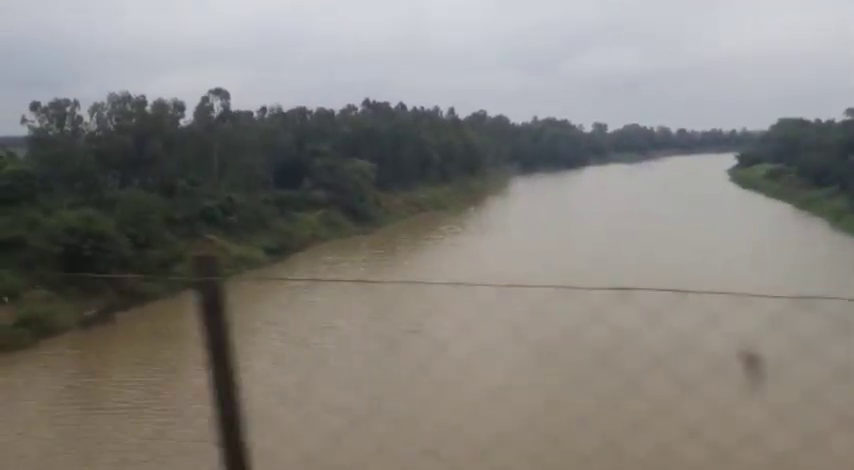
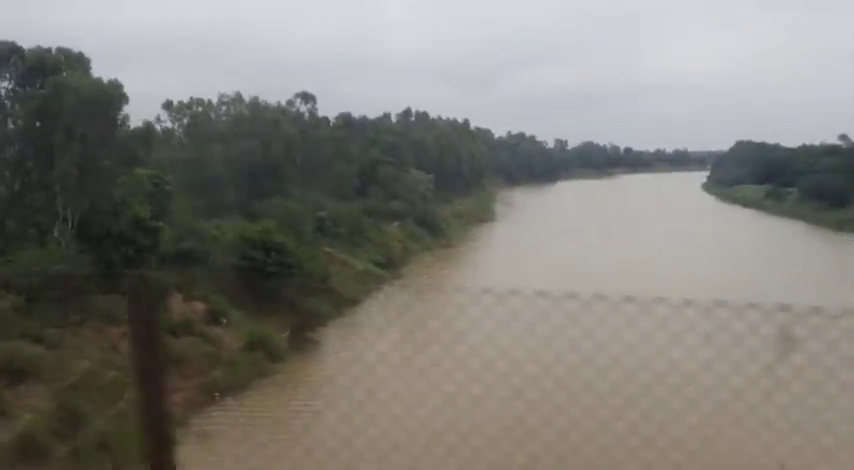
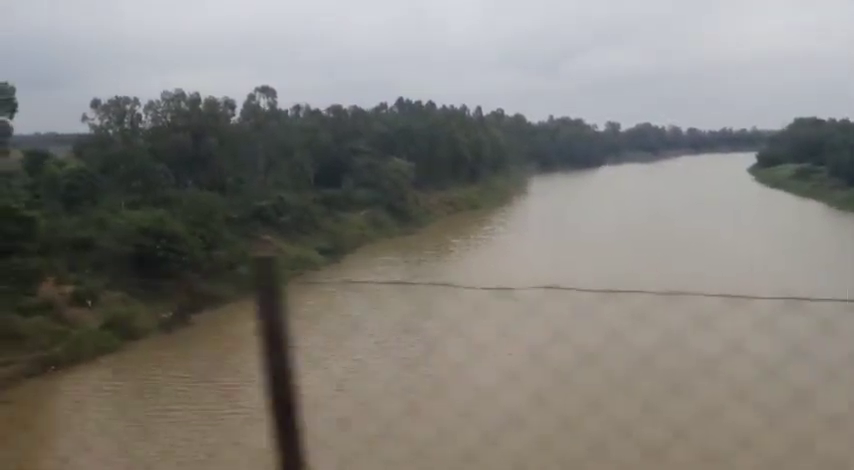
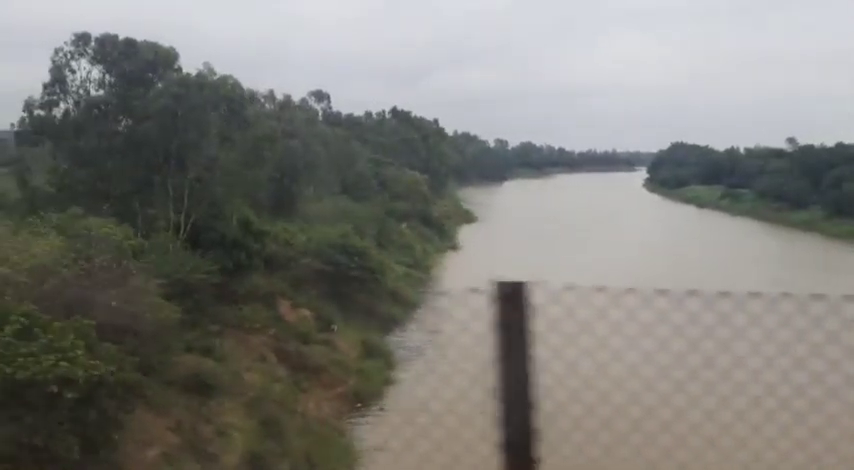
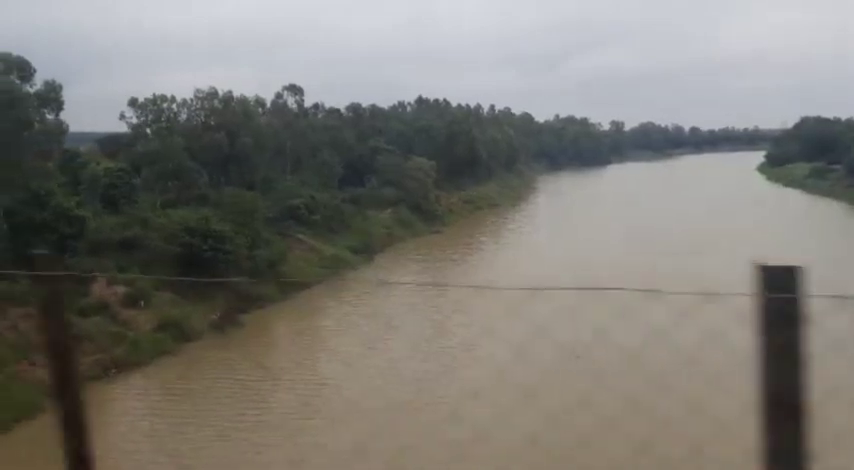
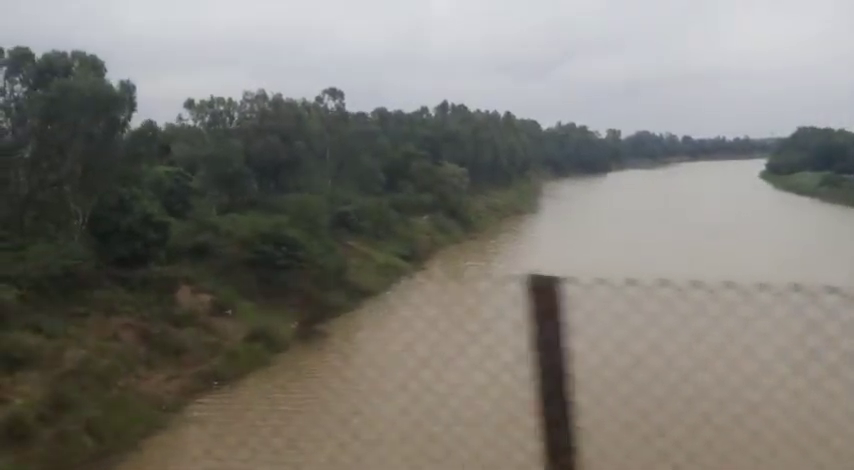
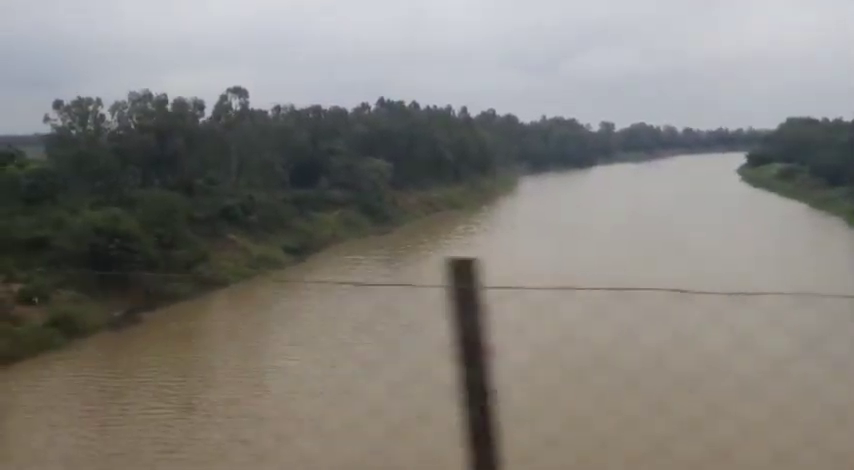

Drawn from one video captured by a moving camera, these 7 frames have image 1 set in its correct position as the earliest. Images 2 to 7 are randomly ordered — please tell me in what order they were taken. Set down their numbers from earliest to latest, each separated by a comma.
7, 3, 5, 6, 2, 4
